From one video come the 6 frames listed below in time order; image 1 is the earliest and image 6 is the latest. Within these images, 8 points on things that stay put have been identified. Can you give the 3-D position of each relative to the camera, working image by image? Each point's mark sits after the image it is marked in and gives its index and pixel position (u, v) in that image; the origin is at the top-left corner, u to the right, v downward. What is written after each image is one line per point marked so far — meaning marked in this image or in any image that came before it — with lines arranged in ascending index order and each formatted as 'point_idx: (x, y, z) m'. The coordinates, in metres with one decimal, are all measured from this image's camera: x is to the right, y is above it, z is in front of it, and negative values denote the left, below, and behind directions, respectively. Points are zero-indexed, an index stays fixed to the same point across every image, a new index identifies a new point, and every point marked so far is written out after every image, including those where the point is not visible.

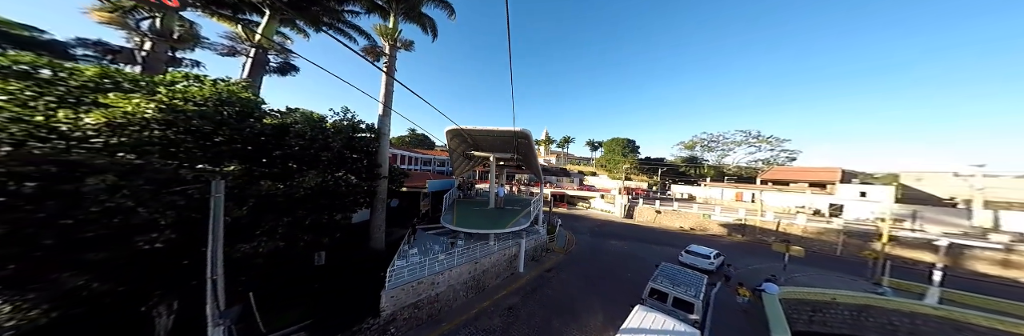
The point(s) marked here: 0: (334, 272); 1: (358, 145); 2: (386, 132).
0: (-7.7, -4.3, +8.3) m
1: (-7.0, +1.1, +8.4) m
2: (-6.7, +1.9, +10.2) m
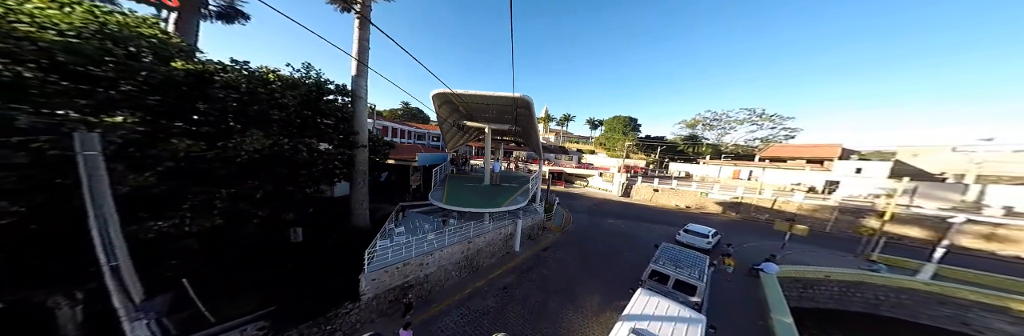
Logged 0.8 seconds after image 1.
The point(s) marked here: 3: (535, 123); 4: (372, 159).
0: (-7.9, -3.2, +7.6) m
1: (-7.2, +2.2, +7.1) m
2: (-6.9, +3.2, +8.8) m
3: (+1.2, +2.8, +10.6) m
4: (-7.5, +0.5, +10.0) m
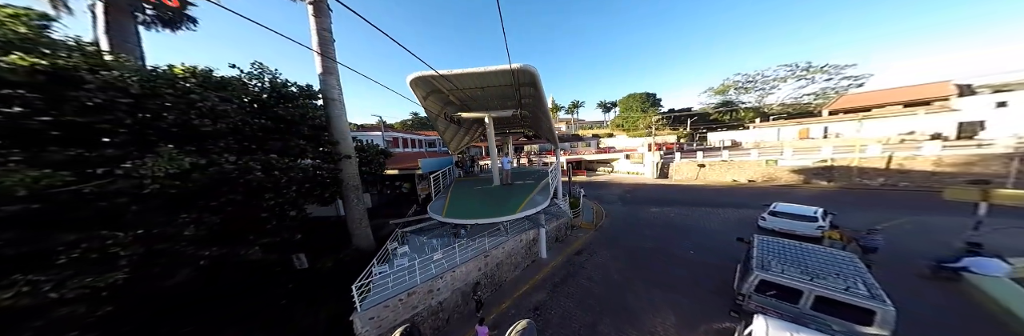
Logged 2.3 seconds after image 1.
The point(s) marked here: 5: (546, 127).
0: (-6.9, -3.8, +6.3) m
1: (-7.0, +1.6, +5.7) m
2: (-6.7, +2.6, +7.3) m
3: (+1.5, +3.3, +8.5) m
4: (-6.8, -0.1, +8.6) m
5: (+2.4, +3.4, +13.7) m
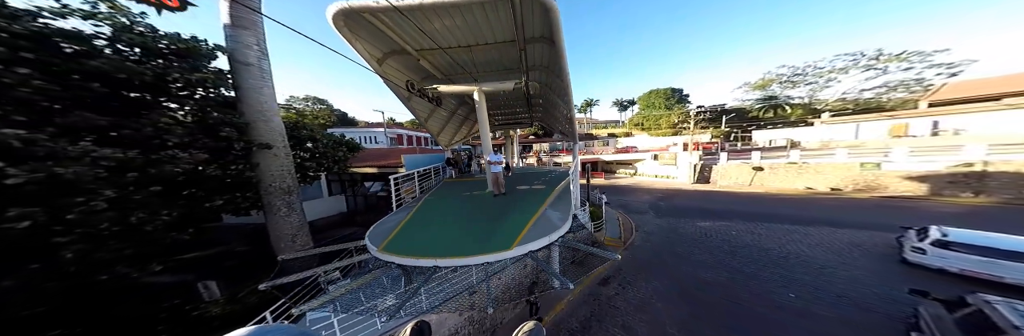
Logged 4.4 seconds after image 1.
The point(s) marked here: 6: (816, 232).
0: (-7.1, -3.7, +4.0) m
1: (-7.1, +1.8, +3.5) m
2: (-6.7, +2.8, +5.1) m
3: (+1.6, +3.3, +5.7) m
4: (-6.8, +0.1, +6.3) m
5: (+2.8, +3.4, +10.8) m
6: (+14.1, -3.0, +8.7) m
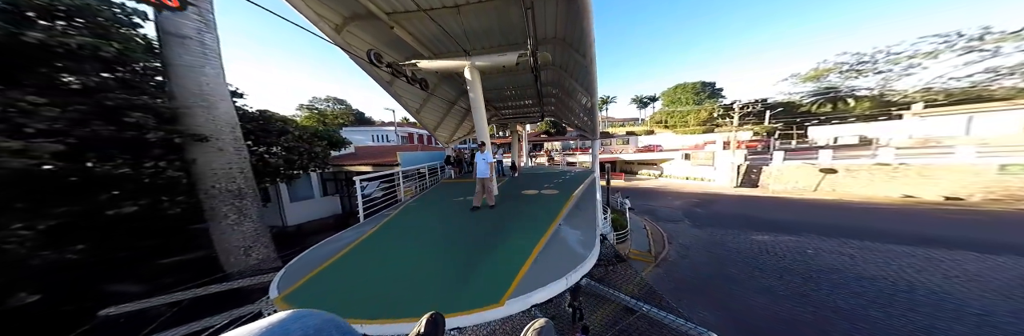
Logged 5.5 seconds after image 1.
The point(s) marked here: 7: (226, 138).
0: (-7.3, -3.6, +3.1) m
1: (-7.2, +1.8, +2.6) m
2: (-6.7, +2.8, +4.1) m
3: (+1.6, +3.3, +4.1) m
4: (-6.7, +0.1, +5.4) m
5: (+3.2, +3.4, +9.1) m
6: (+14.3, -3.1, +6.1) m
7: (-6.5, +0.6, +4.2) m
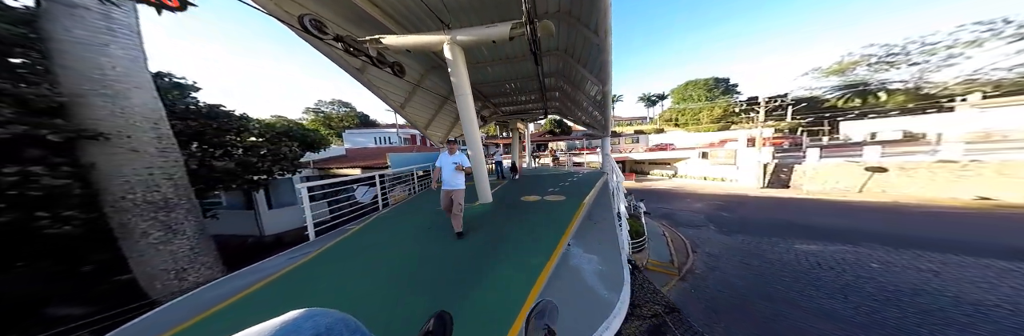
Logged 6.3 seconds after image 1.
0: (-7.4, -3.7, +2.3) m
1: (-7.4, +1.7, +1.8) m
2: (-6.9, +2.7, +3.3) m
3: (+1.4, +3.3, +3.1) m
4: (-6.8, 0.0, +4.6) m
5: (+3.2, +3.3, +8.0) m
6: (+14.3, -3.0, +4.7) m
7: (-6.6, +0.5, +3.4) m
